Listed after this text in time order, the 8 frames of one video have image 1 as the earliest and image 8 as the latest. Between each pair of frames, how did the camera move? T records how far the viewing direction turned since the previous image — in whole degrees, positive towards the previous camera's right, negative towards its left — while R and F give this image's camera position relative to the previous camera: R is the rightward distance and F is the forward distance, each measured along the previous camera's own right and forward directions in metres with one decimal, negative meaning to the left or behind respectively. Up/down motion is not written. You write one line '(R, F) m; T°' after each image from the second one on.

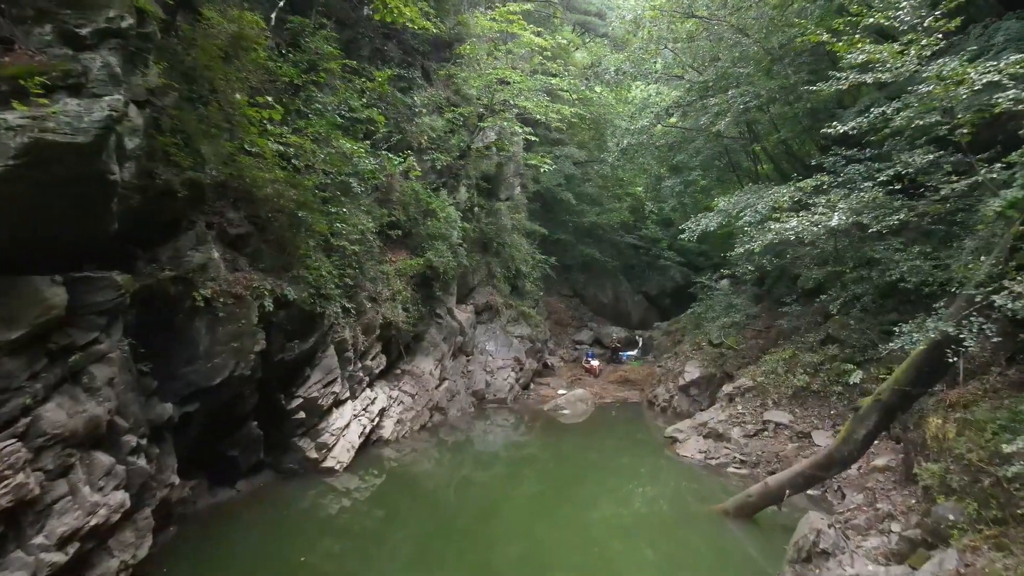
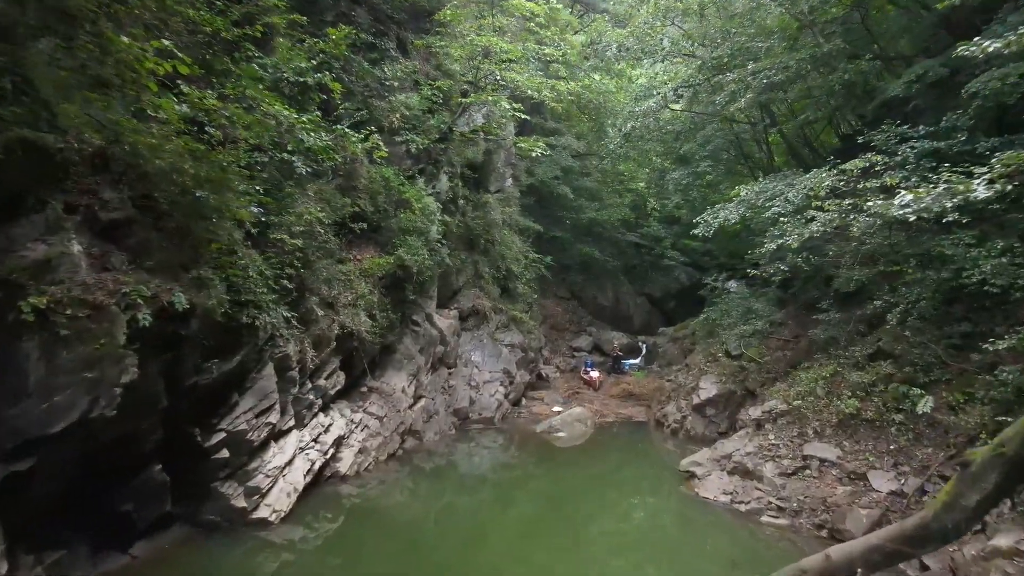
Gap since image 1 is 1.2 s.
(+0.2, +1.8) m; 0°
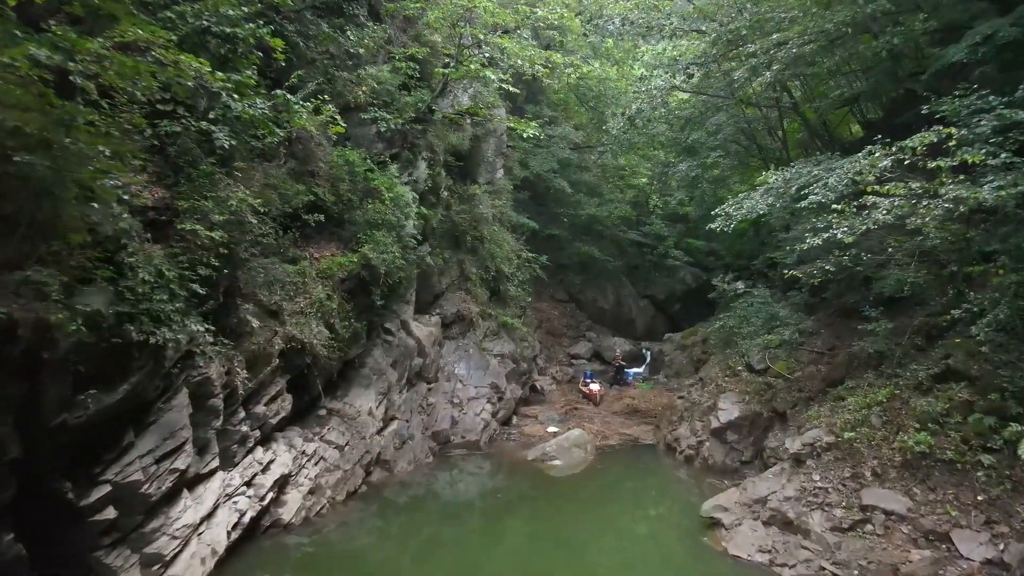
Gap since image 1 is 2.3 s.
(+0.1, +1.6) m; 0°
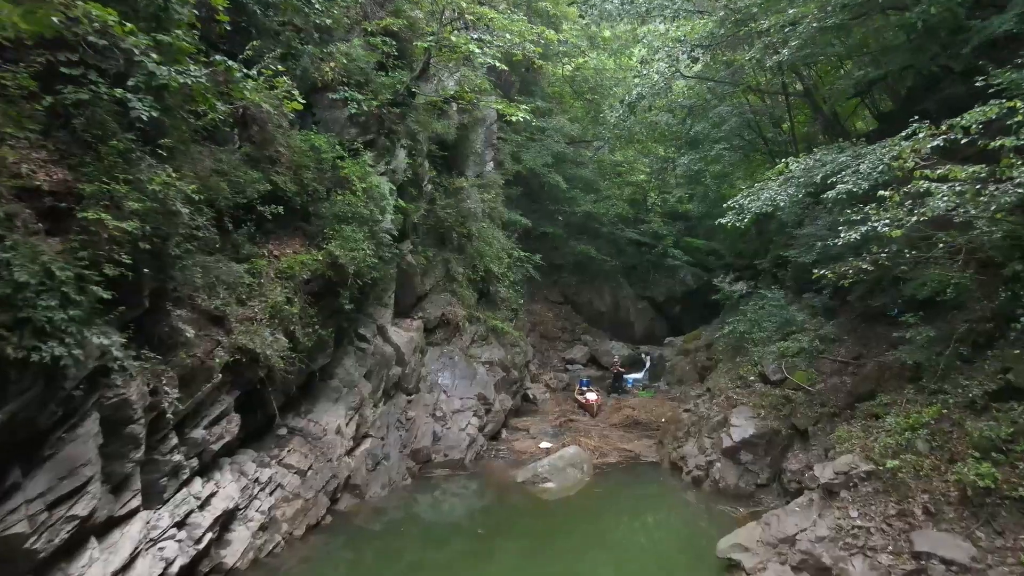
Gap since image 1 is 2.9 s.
(+0.1, +1.0) m; 0°
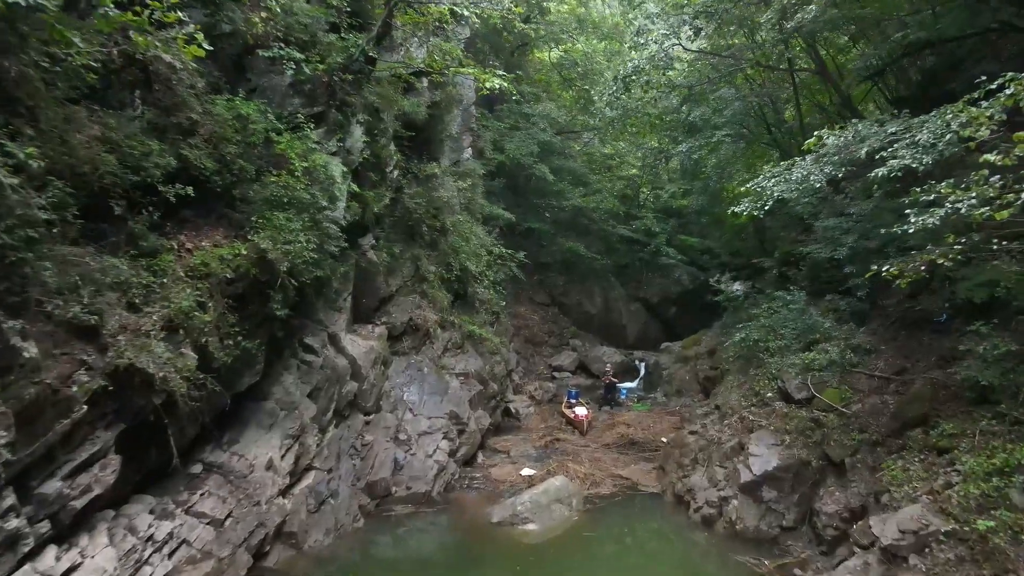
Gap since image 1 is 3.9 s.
(+0.1, +1.5) m; +1°
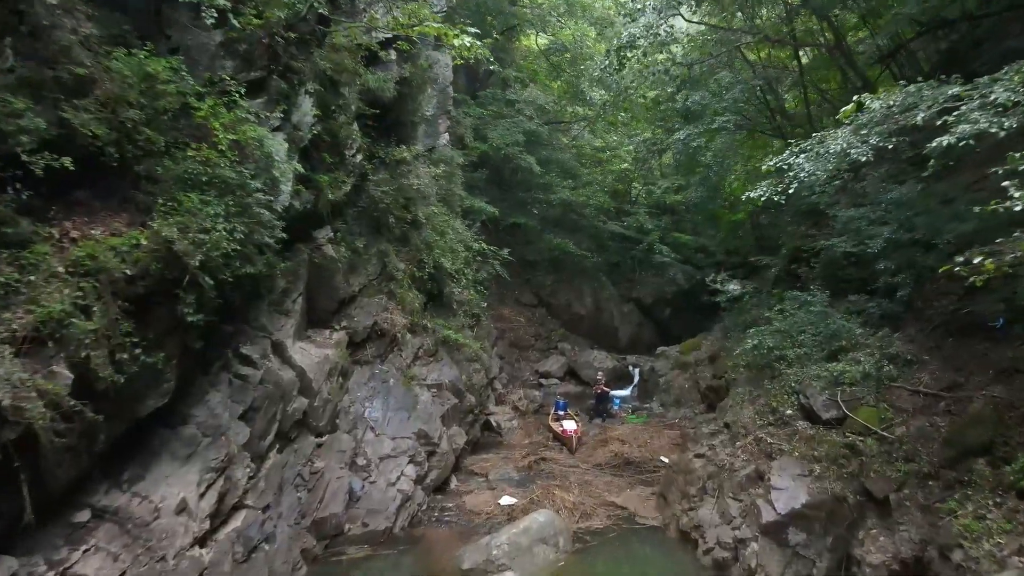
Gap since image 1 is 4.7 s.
(+0.1, +1.2) m; +1°
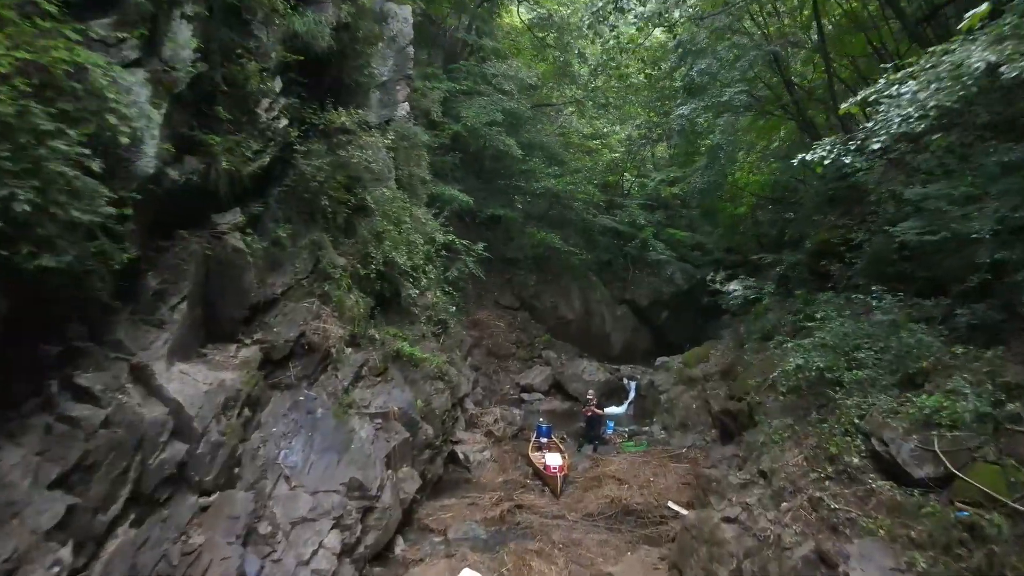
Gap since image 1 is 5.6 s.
(+0.2, +2.0) m; +1°
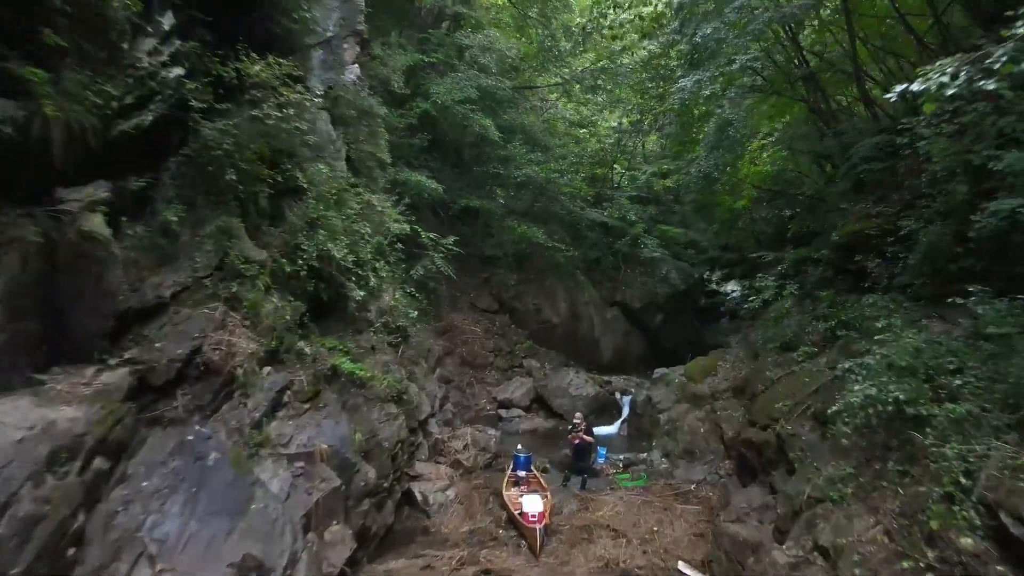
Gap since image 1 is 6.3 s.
(+0.2, +1.7) m; +1°
